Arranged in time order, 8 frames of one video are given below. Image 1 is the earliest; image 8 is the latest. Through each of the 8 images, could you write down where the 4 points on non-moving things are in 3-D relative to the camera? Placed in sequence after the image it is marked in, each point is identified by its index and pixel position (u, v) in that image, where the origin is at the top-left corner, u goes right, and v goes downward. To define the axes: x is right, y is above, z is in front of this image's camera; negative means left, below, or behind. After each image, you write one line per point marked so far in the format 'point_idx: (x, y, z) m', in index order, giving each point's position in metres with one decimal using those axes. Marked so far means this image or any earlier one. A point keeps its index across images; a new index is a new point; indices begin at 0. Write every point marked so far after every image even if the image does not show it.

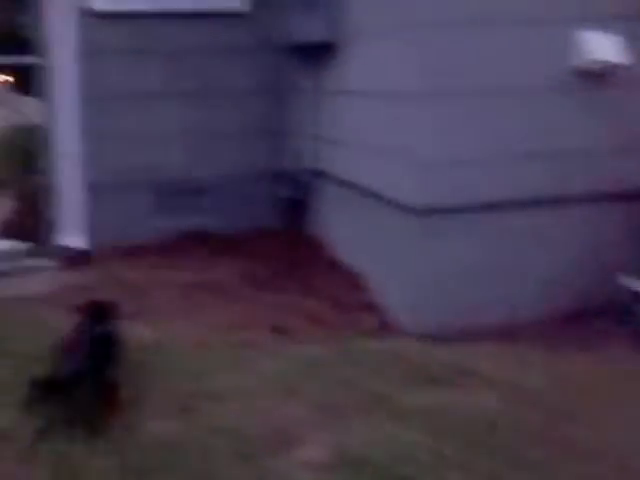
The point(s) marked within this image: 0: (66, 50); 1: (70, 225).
0: (-1.5, +1.1, +6.1) m
1: (-1.5, +0.1, +6.3) m
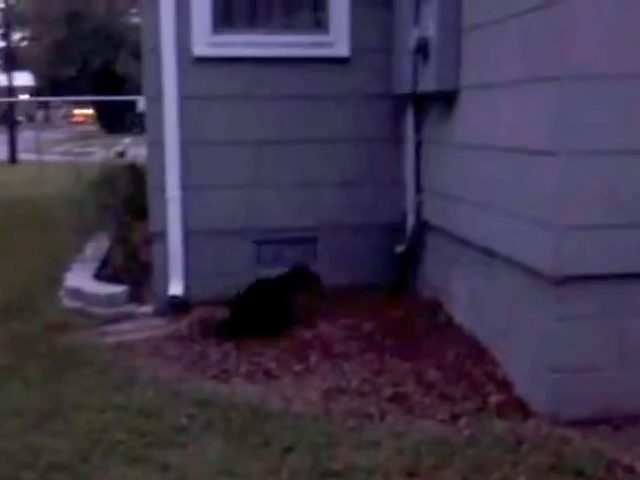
0: (-0.9, +0.8, +6.1) m
1: (-0.9, -0.2, +6.2) m
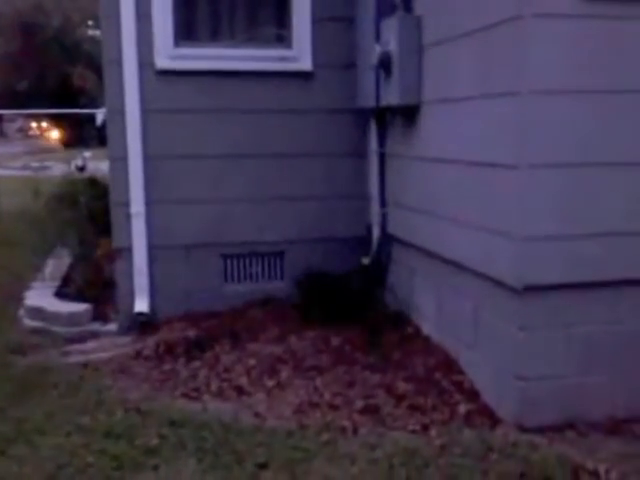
0: (-1.1, +0.7, +6.1) m
1: (-1.1, -0.3, +6.2) m
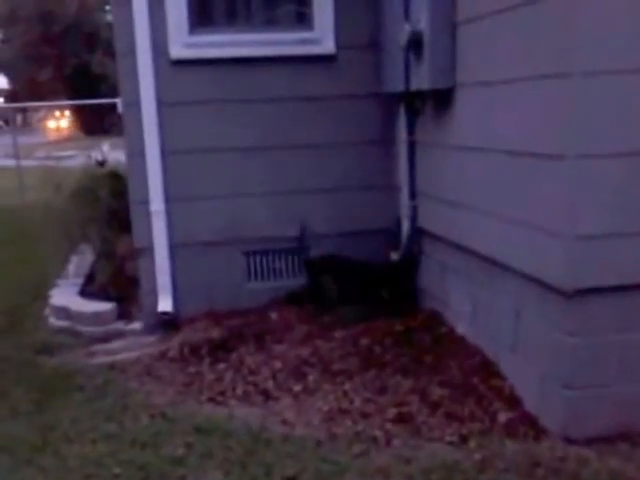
0: (-0.9, +0.7, +5.8) m
1: (-0.9, -0.3, +6.0) m
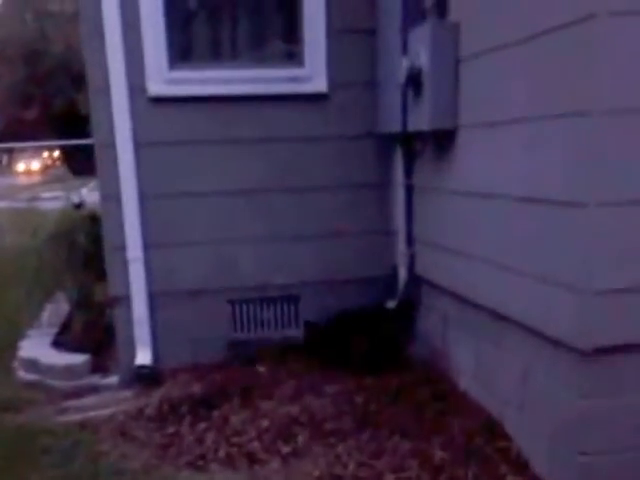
0: (-1.0, +0.5, +5.5) m
1: (-1.0, -0.5, +5.6) m
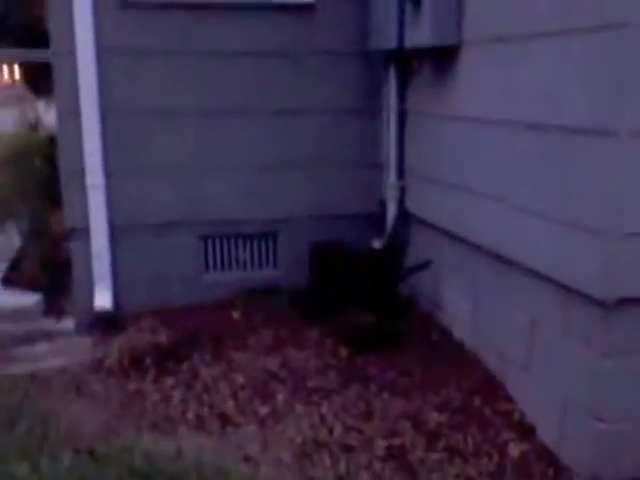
0: (-1.1, +0.8, +4.8) m
1: (-1.0, -0.2, +5.0) m
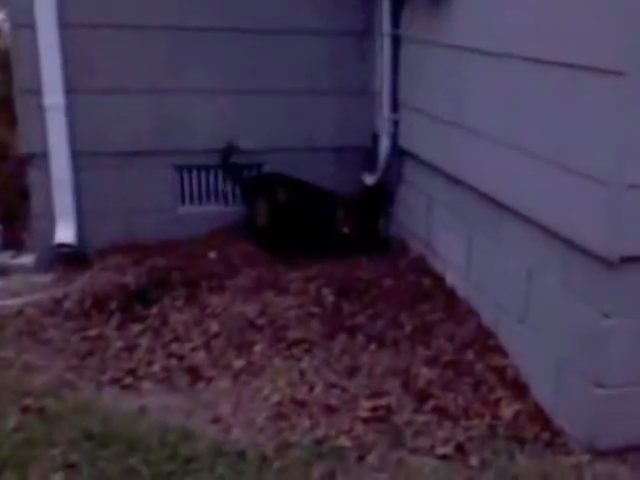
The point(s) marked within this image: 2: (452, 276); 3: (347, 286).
0: (-1.1, +1.1, +4.4) m
1: (-1.1, +0.1, +4.6) m
2: (+0.5, -0.2, +4.2) m
3: (+0.1, -0.2, +4.2) m
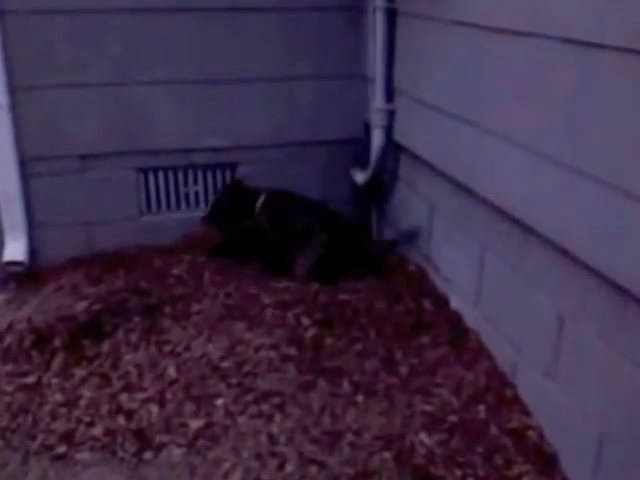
0: (-1.1, +1.1, +3.7) m
1: (-1.1, +0.1, +4.0) m
2: (+0.5, -0.2, +3.5) m
3: (+0.1, -0.3, +3.6) m
